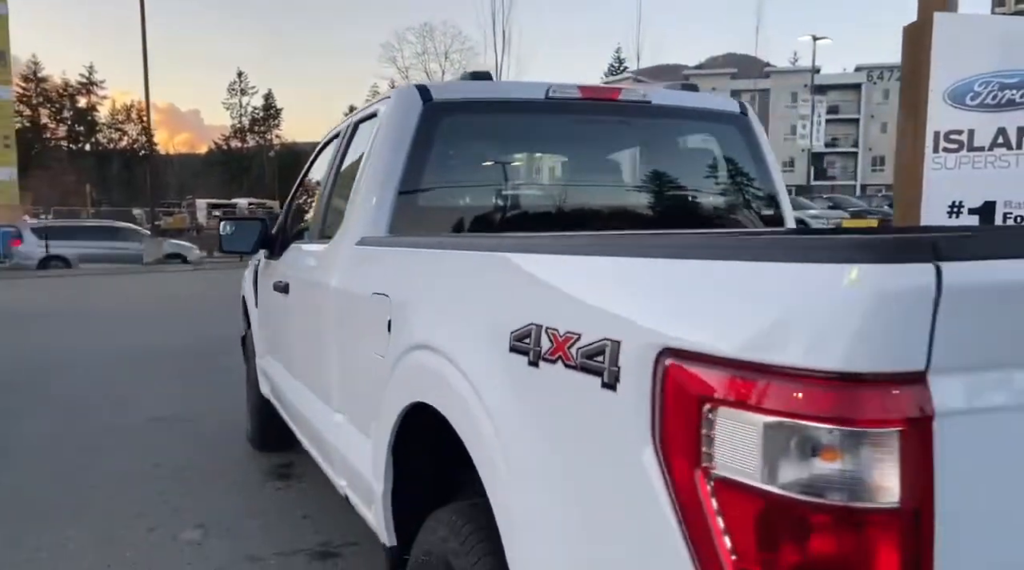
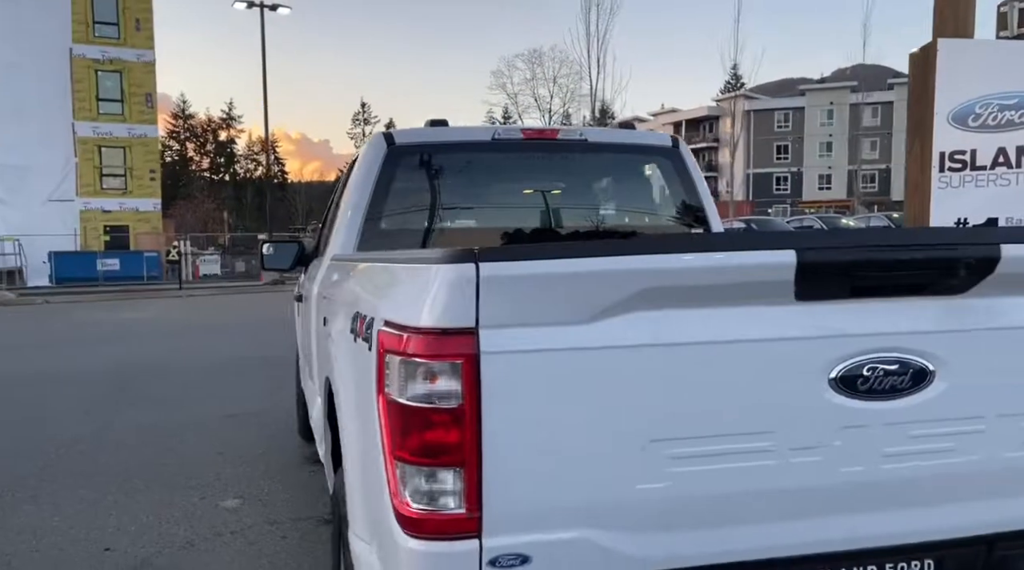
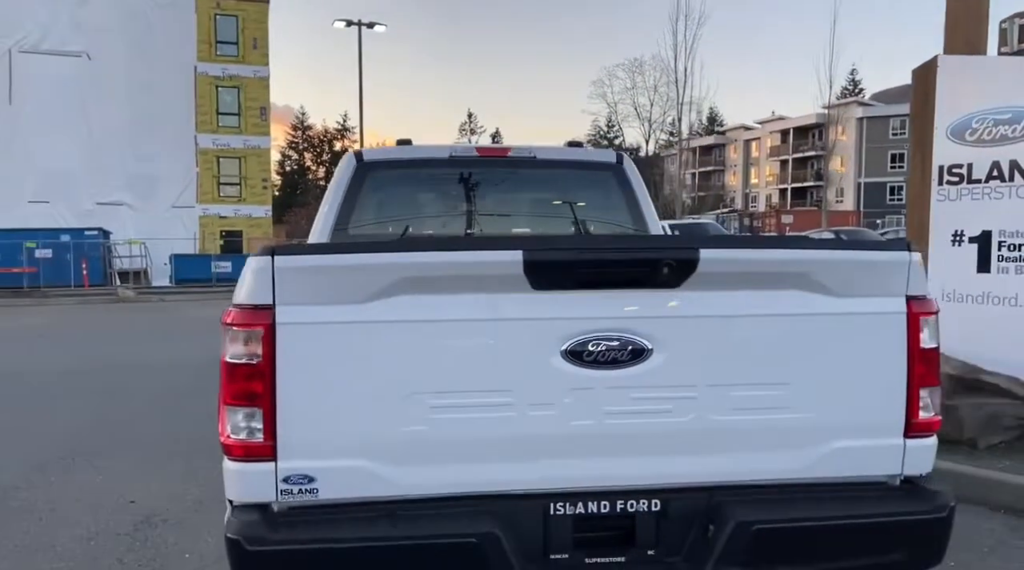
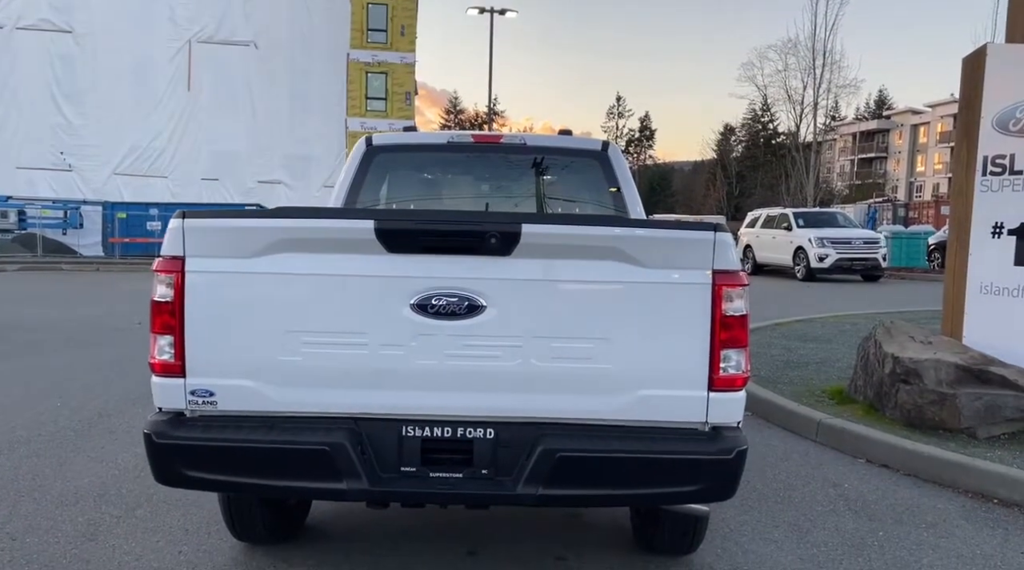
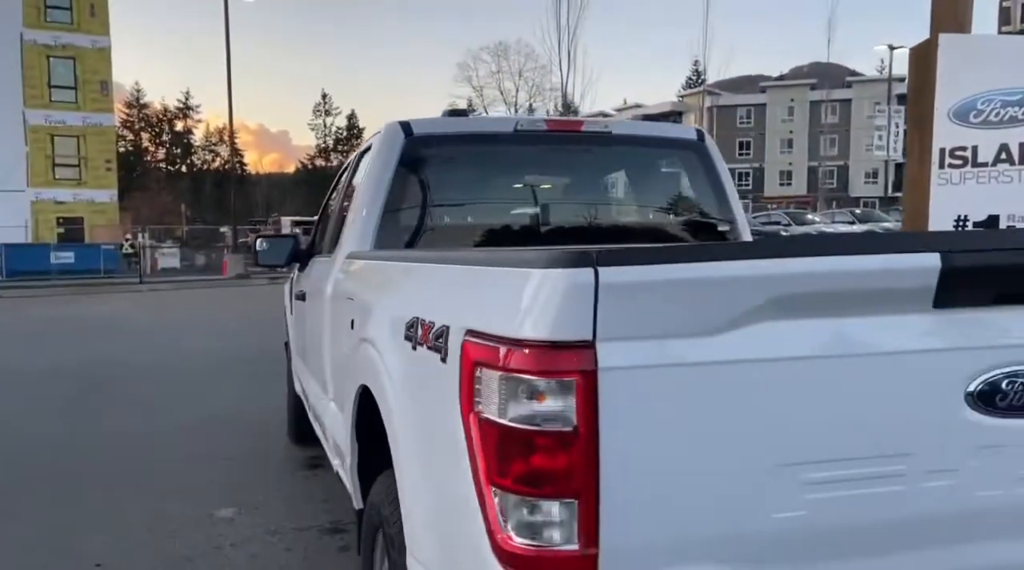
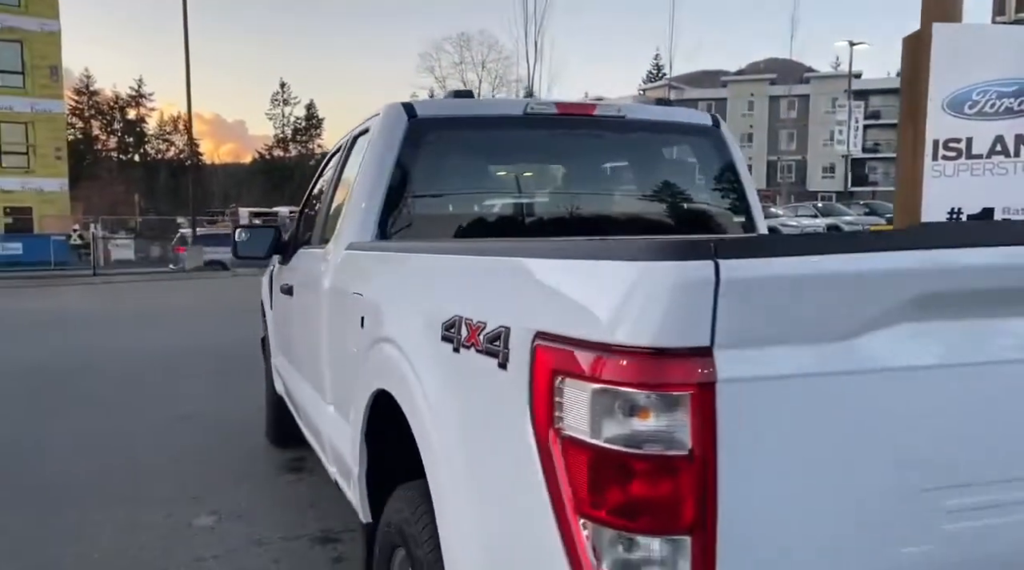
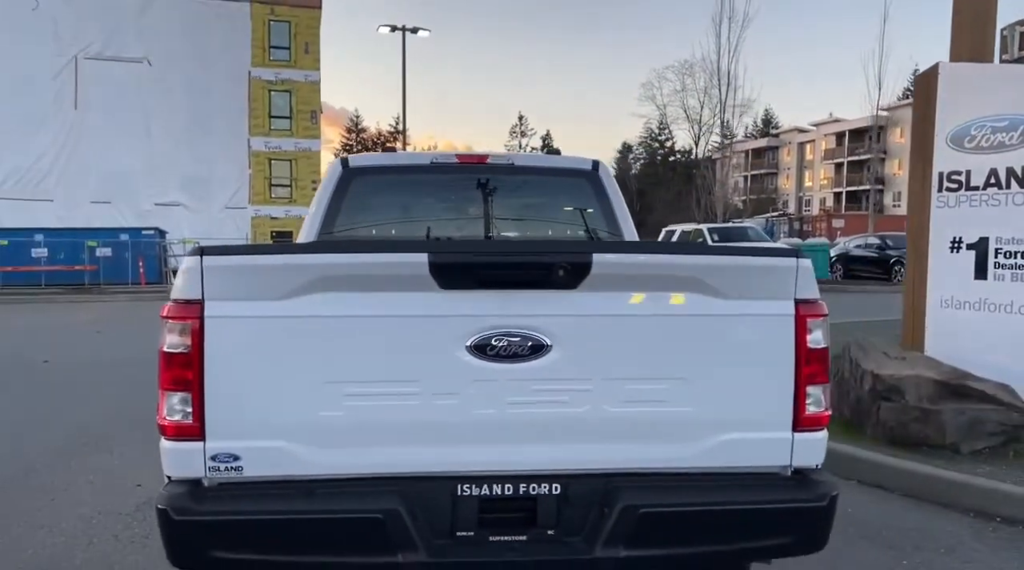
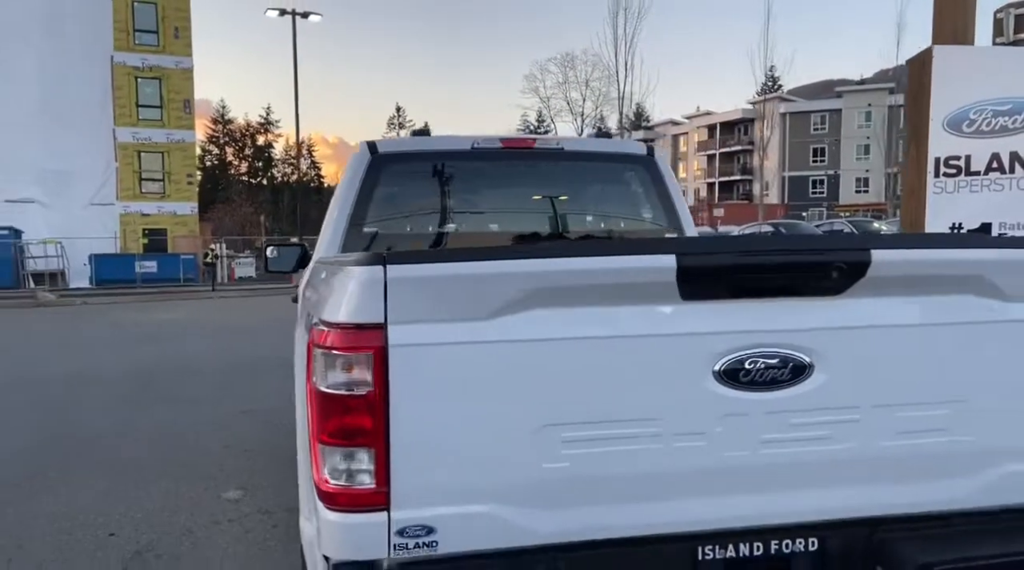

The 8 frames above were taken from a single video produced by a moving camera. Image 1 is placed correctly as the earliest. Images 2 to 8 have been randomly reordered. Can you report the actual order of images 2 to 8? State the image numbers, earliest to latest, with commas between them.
6, 5, 2, 8, 3, 7, 4
